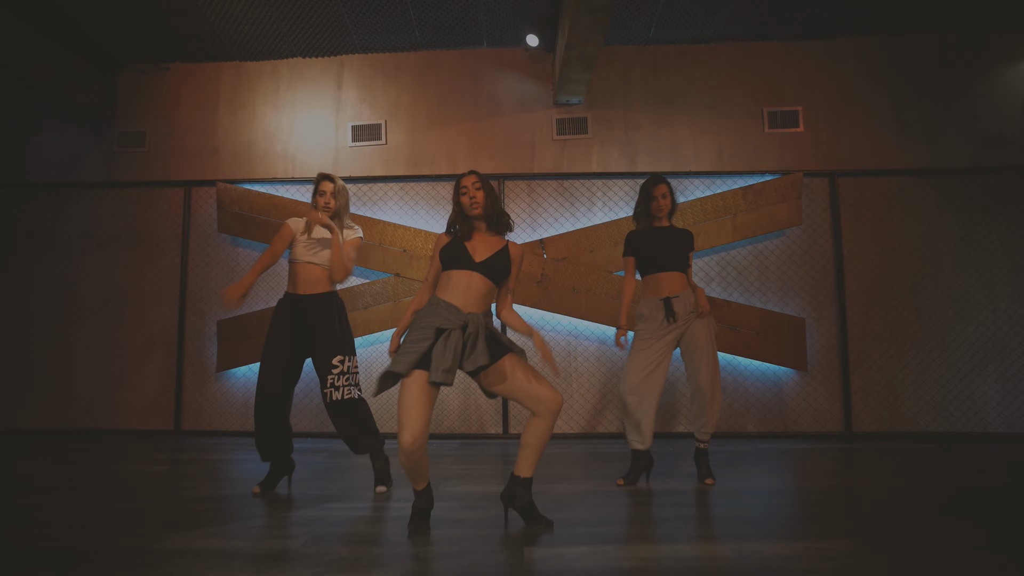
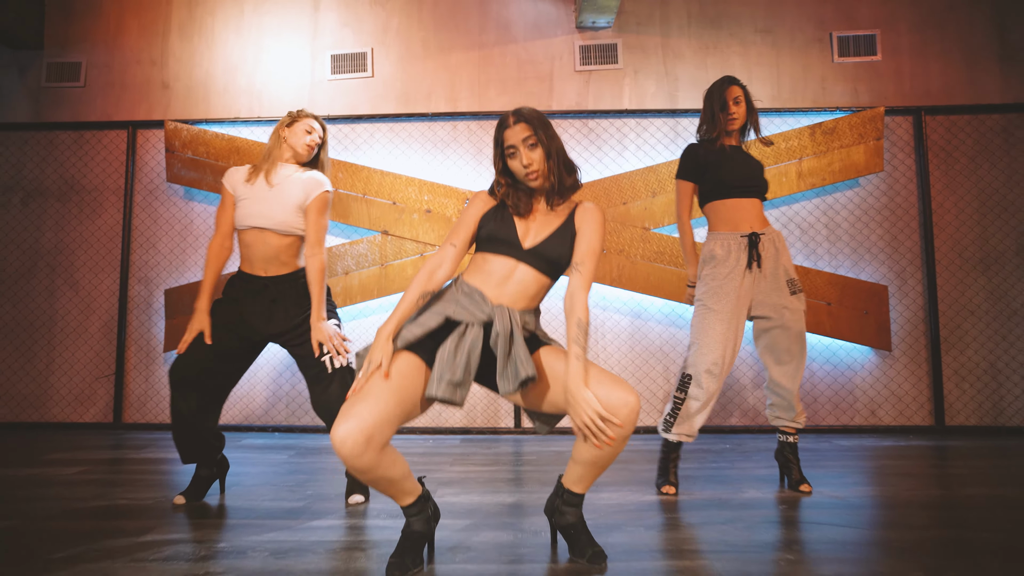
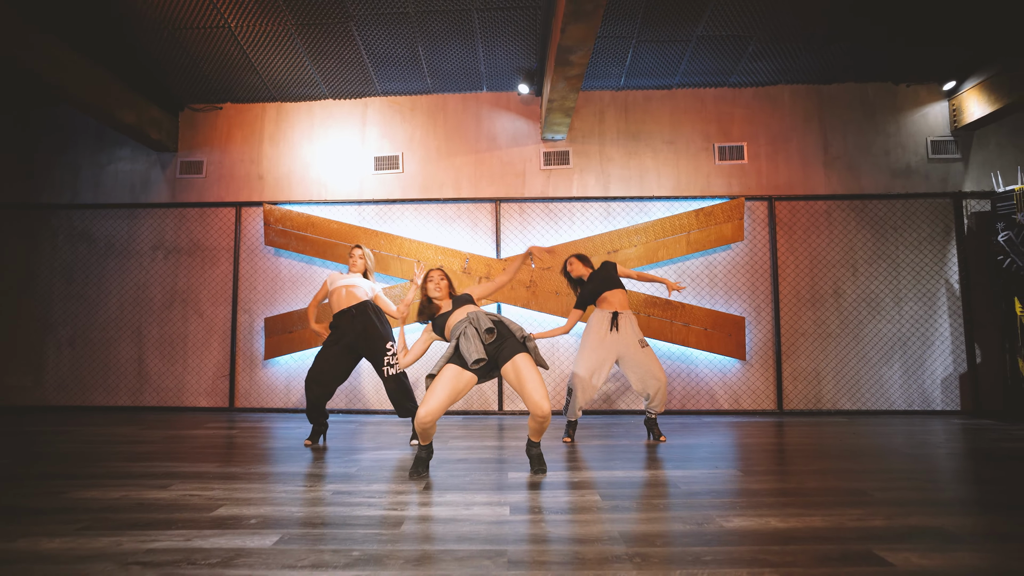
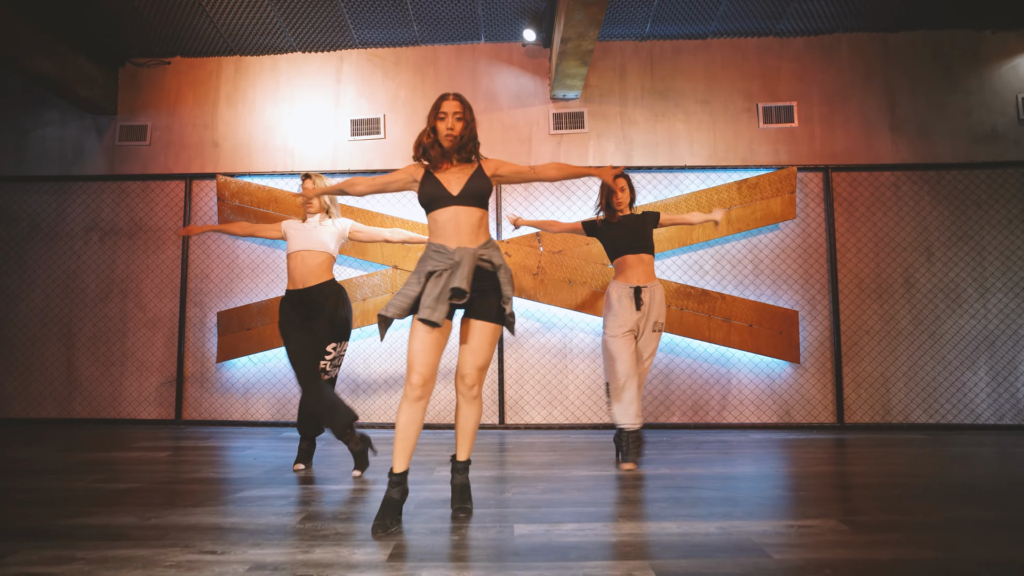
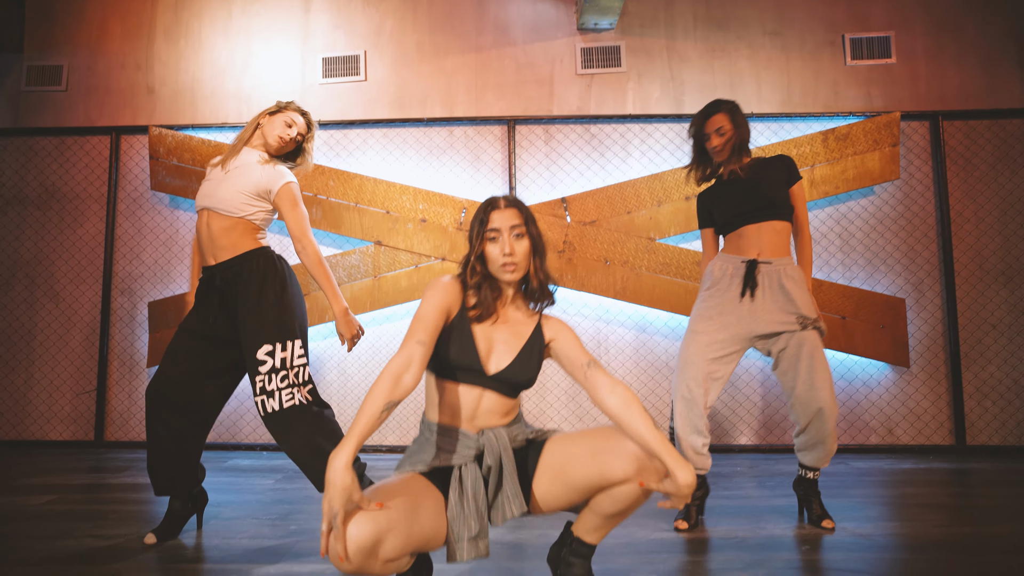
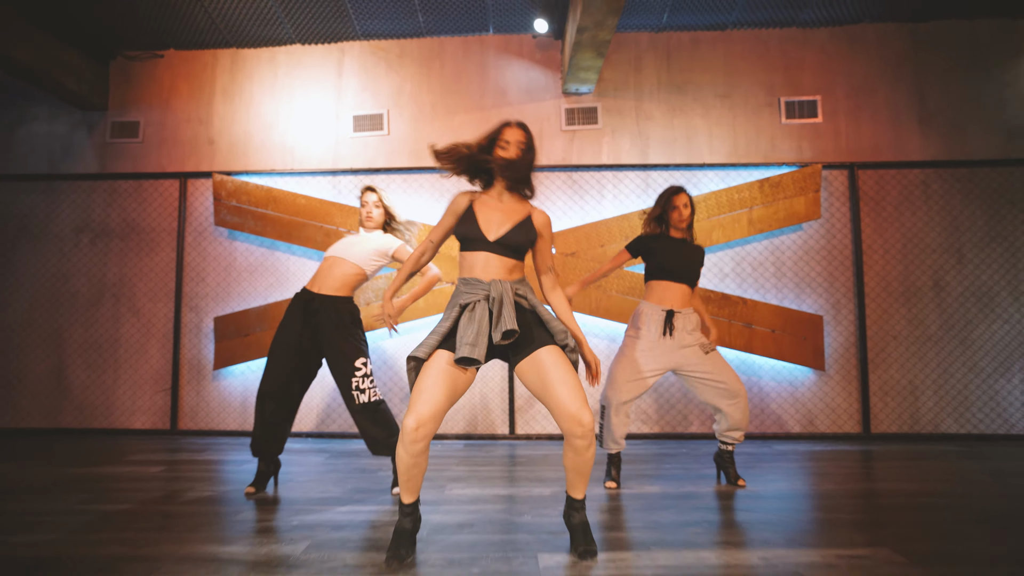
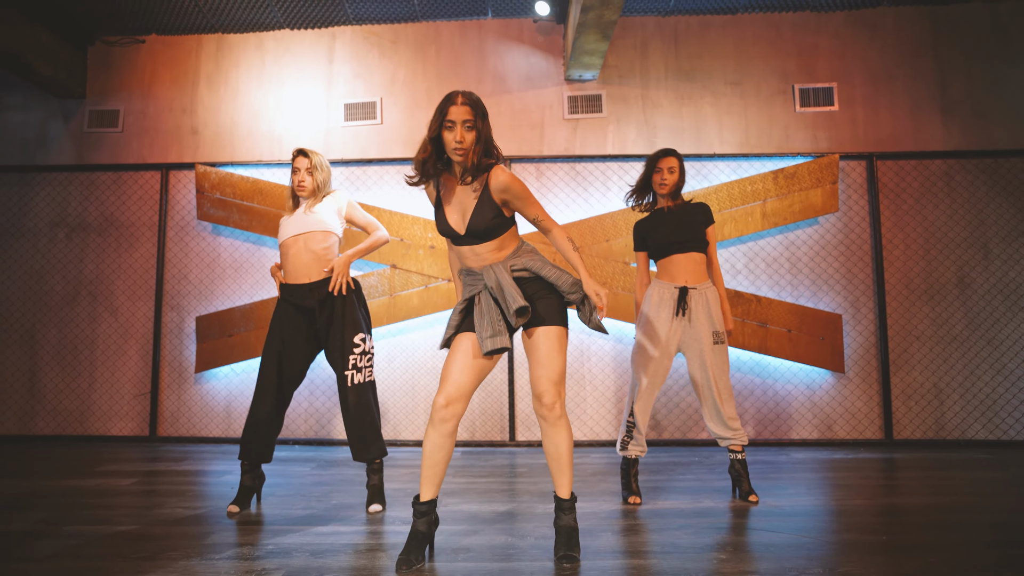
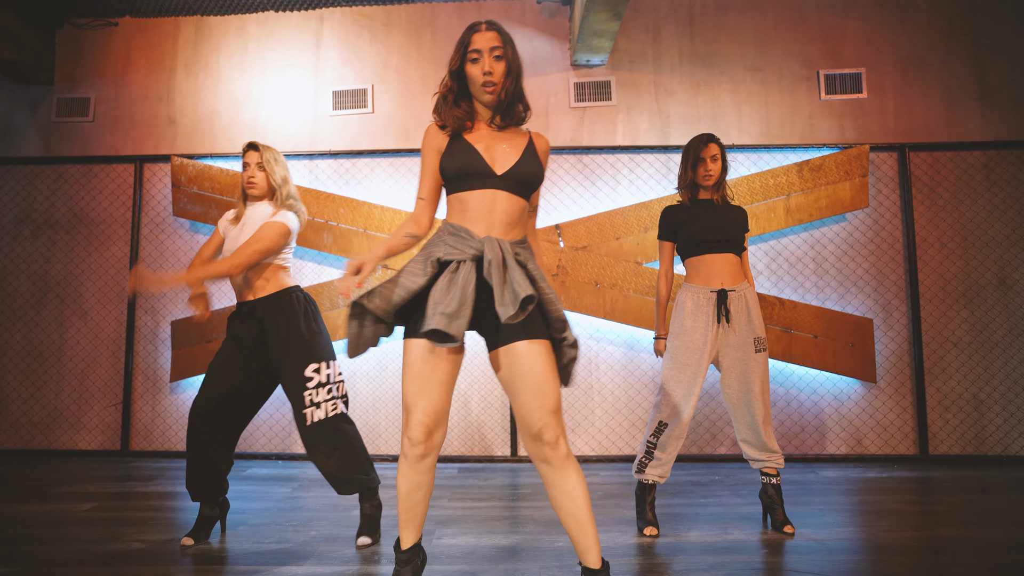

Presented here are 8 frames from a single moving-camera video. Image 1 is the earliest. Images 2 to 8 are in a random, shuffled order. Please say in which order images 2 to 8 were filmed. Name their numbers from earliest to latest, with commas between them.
5, 2, 7, 8, 6, 3, 4
